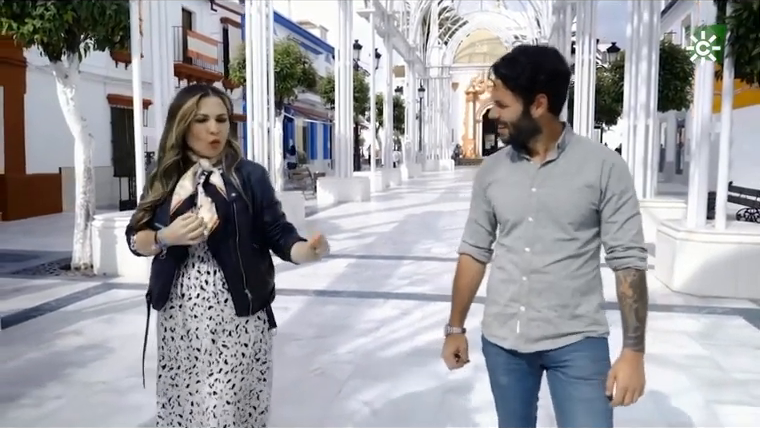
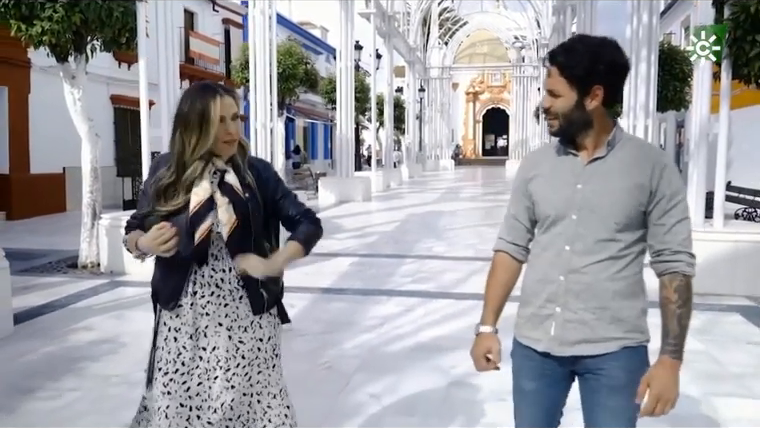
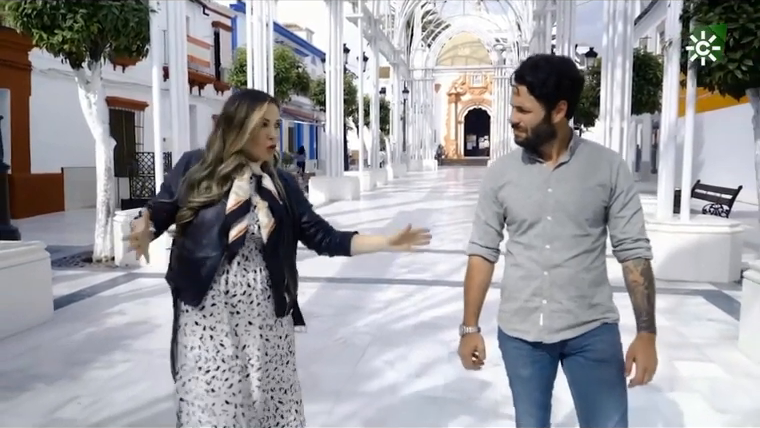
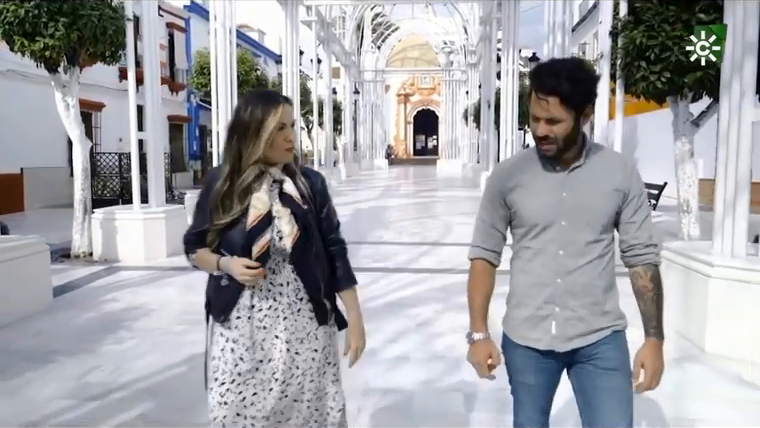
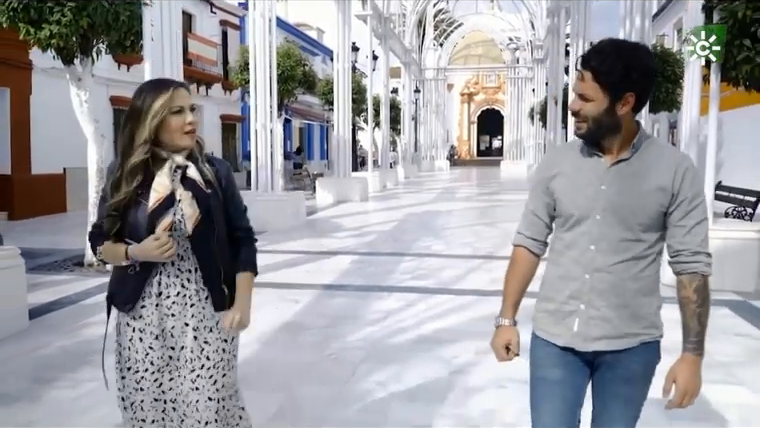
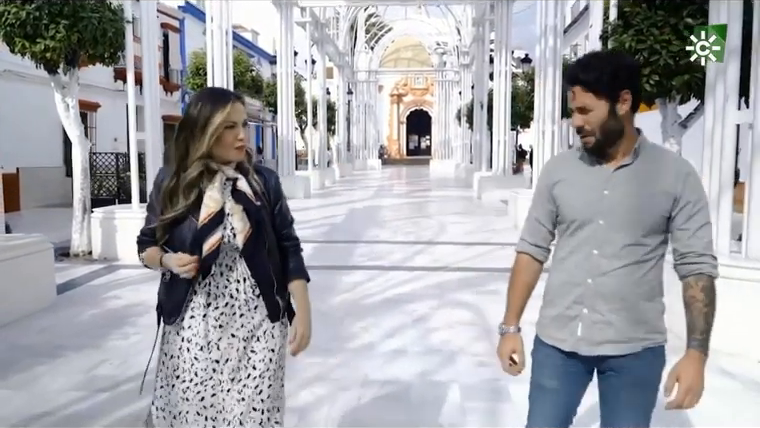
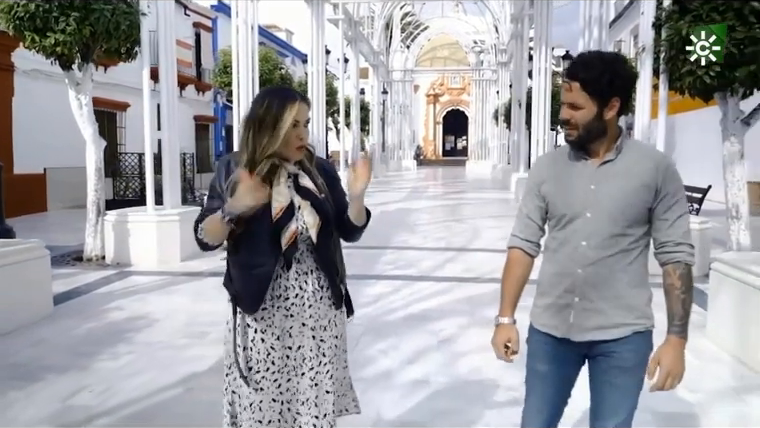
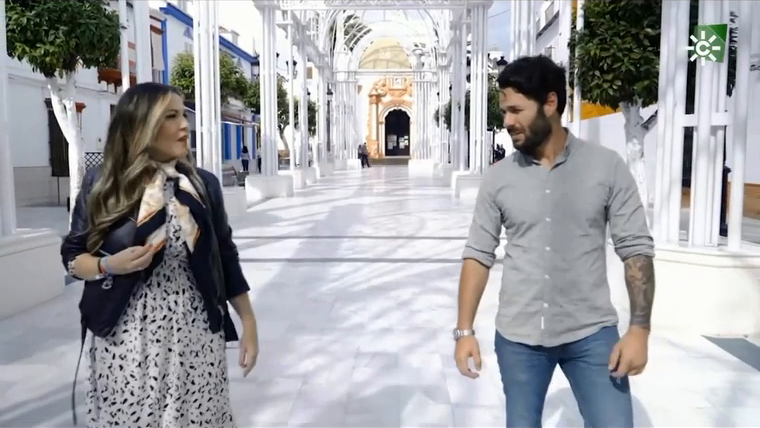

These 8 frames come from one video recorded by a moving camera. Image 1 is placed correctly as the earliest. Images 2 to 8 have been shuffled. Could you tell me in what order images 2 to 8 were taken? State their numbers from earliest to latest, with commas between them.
2, 5, 3, 7, 4, 6, 8
